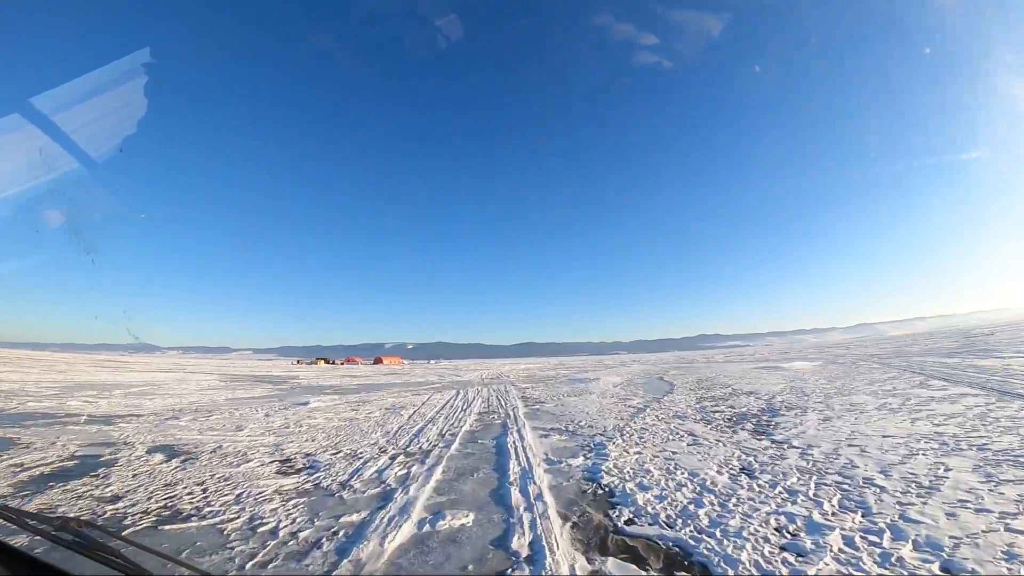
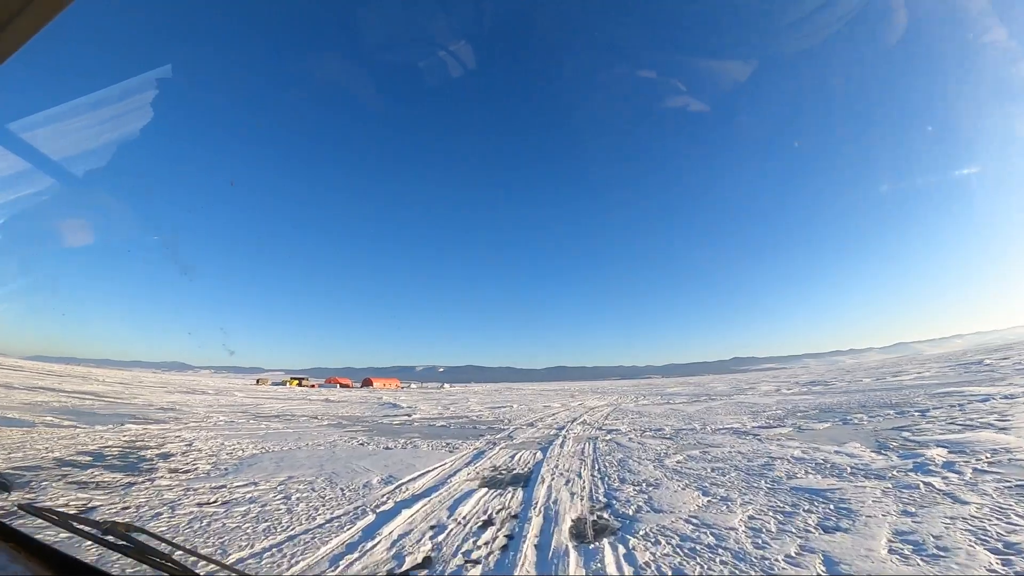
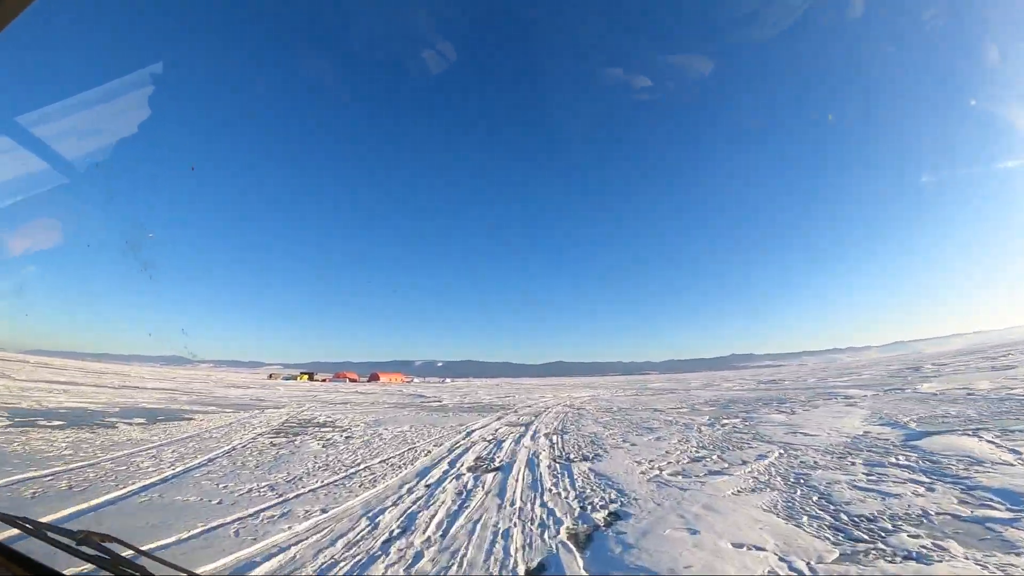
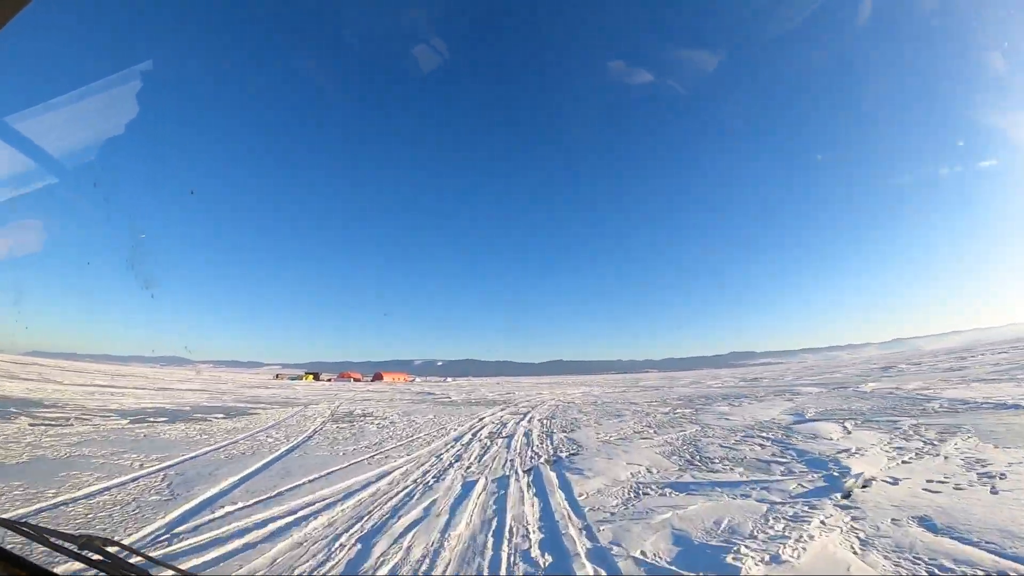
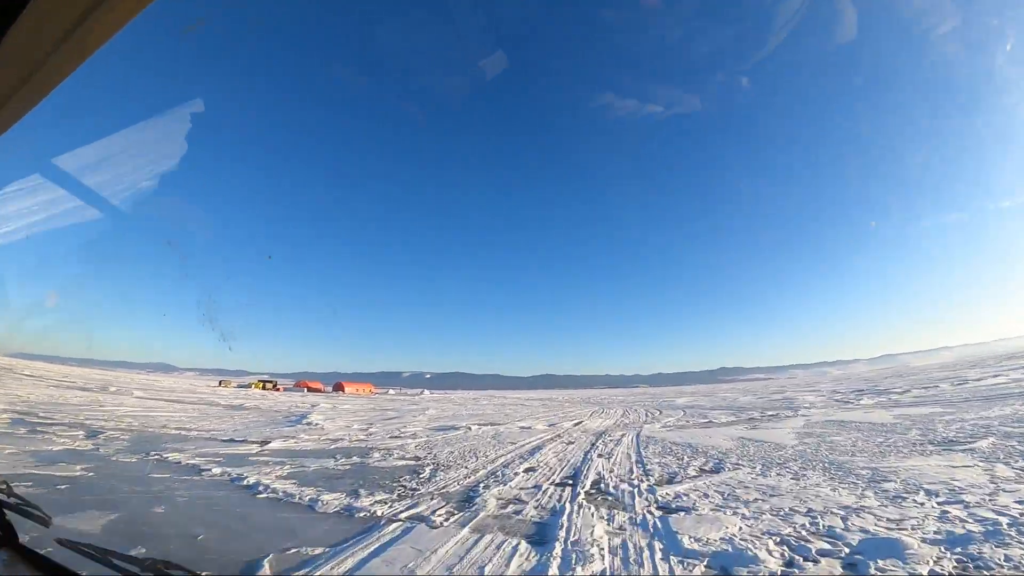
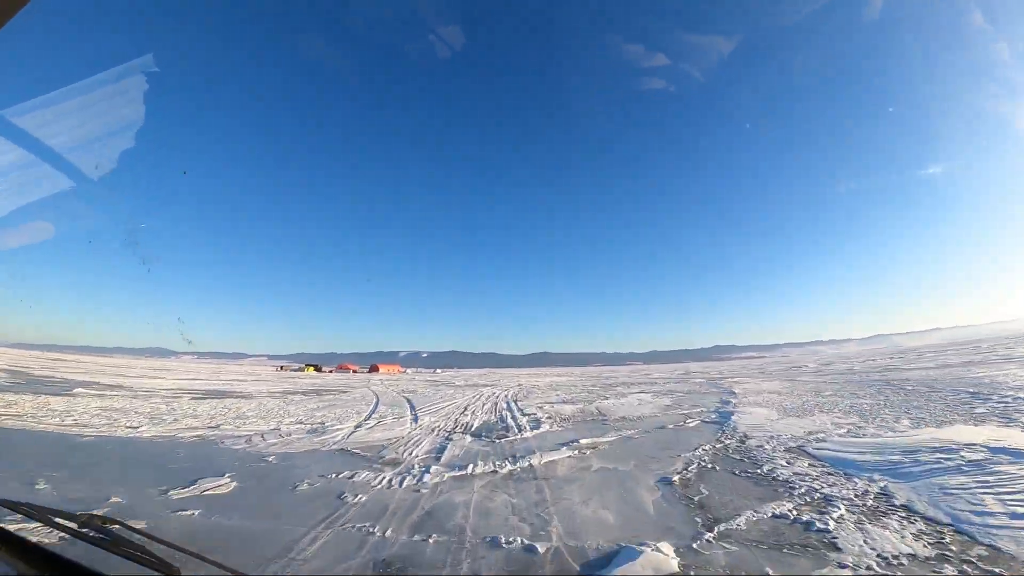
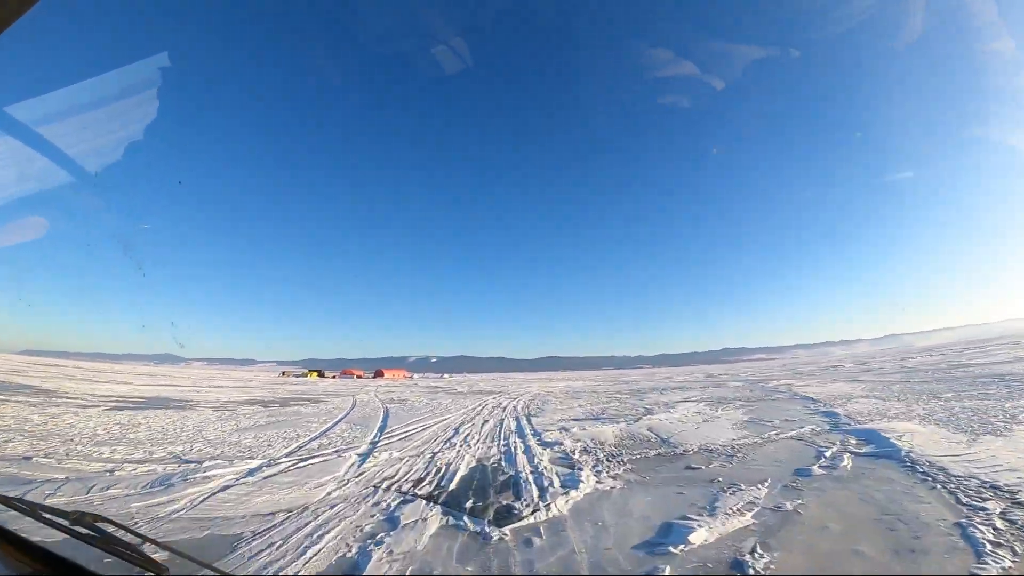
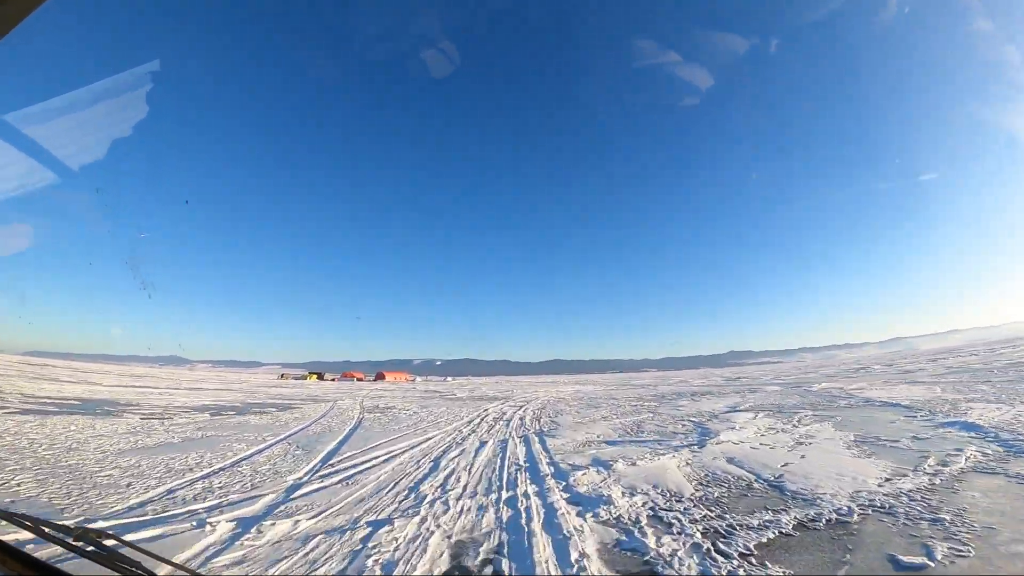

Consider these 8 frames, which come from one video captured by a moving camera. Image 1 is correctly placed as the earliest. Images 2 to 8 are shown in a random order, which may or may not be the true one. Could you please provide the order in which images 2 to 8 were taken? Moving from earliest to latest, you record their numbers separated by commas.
6, 7, 8, 4, 3, 2, 5
